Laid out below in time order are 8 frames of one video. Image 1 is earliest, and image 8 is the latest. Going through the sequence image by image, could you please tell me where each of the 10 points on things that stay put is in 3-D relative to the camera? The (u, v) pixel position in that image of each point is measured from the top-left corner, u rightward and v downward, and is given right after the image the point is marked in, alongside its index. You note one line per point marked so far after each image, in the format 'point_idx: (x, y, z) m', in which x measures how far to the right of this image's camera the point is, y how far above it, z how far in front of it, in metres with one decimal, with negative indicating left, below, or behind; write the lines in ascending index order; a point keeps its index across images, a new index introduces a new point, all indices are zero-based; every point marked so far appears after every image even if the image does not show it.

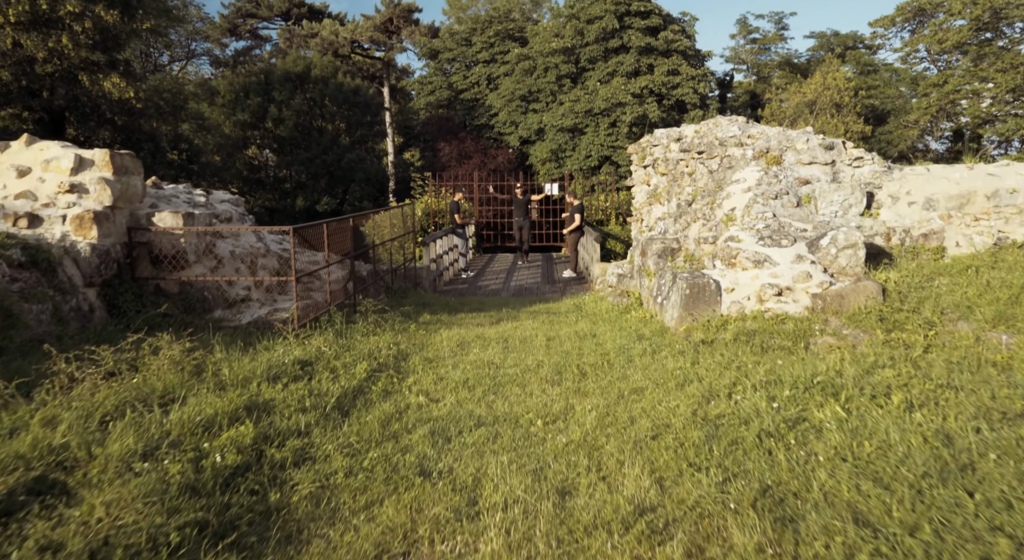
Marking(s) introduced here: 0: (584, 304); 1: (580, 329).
0: (+1.0, -0.4, +9.7) m
1: (+0.7, -0.5, +7.6) m
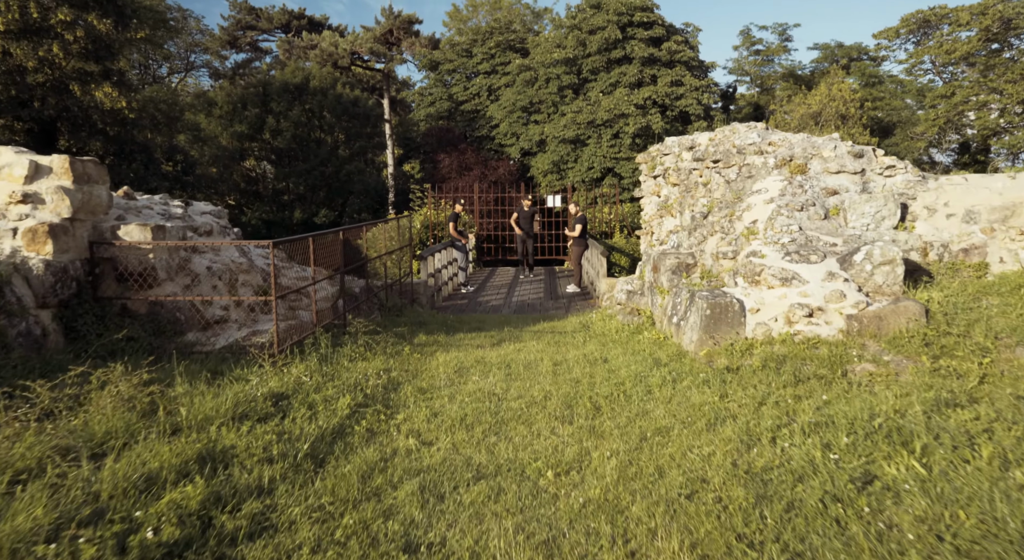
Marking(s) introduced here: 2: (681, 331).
0: (+1.0, -0.6, +9.1) m
1: (+0.7, -0.7, +7.0) m
2: (+1.6, -0.5, +6.8) m
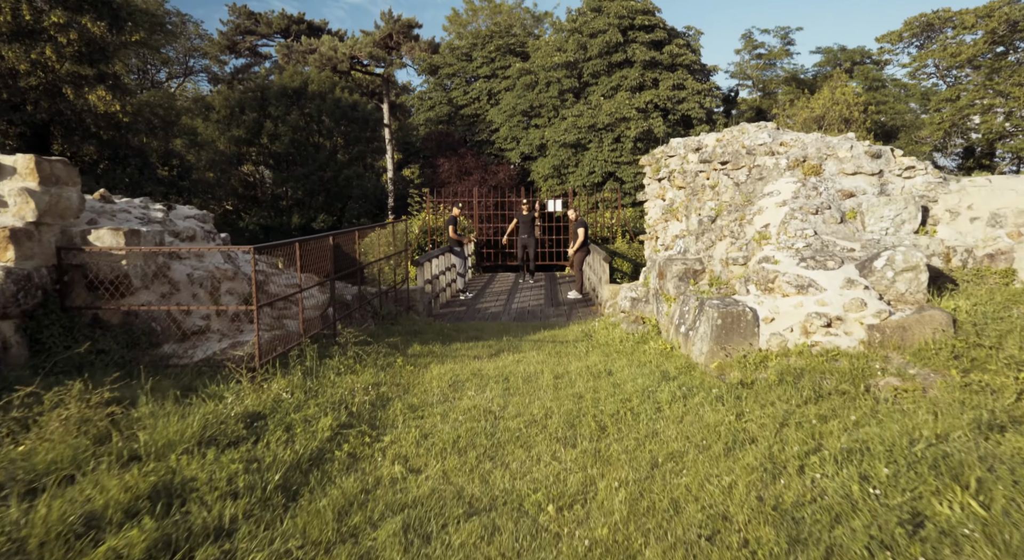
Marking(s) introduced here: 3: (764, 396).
0: (+1.0, -0.7, +8.7) m
1: (+0.7, -0.8, +6.6) m
2: (+1.6, -0.5, +6.4) m
3: (+1.7, -0.8, +4.9) m
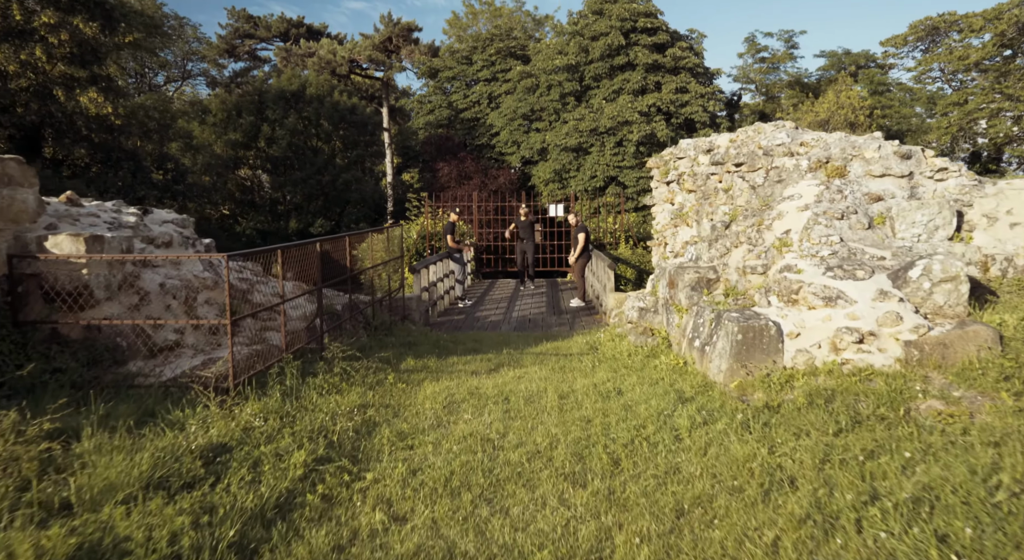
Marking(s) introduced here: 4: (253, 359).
0: (+1.0, -0.8, +8.2) m
1: (+0.7, -0.8, +6.1) m
2: (+1.6, -0.6, +5.9) m
3: (+1.7, -0.9, +4.4) m
4: (-1.9, -0.6, +5.4) m
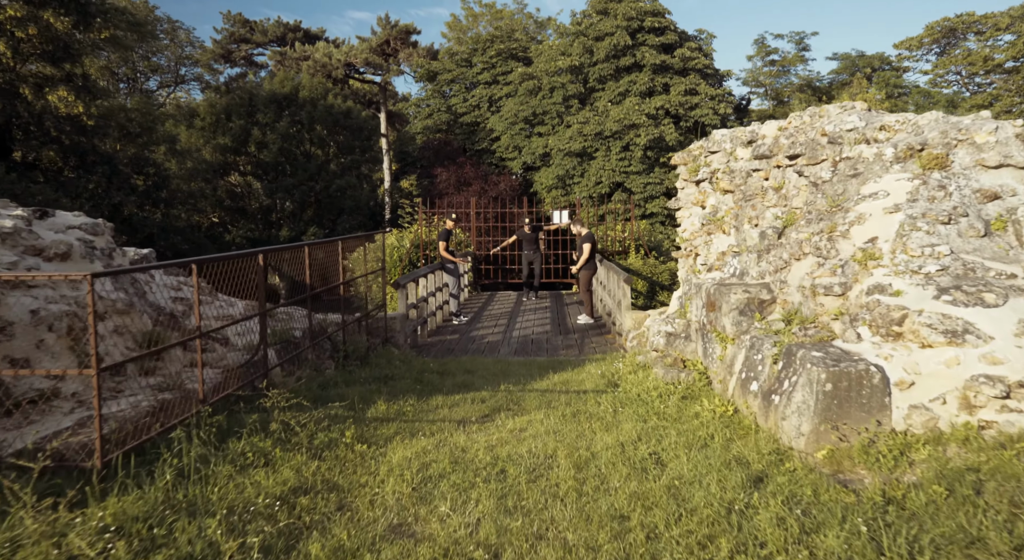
0: (+1.0, -0.9, +6.7) m
1: (+0.7, -1.0, +4.6) m
2: (+1.6, -0.8, +4.3) m
3: (+1.7, -1.0, +2.9) m
4: (-1.9, -0.7, +3.8) m
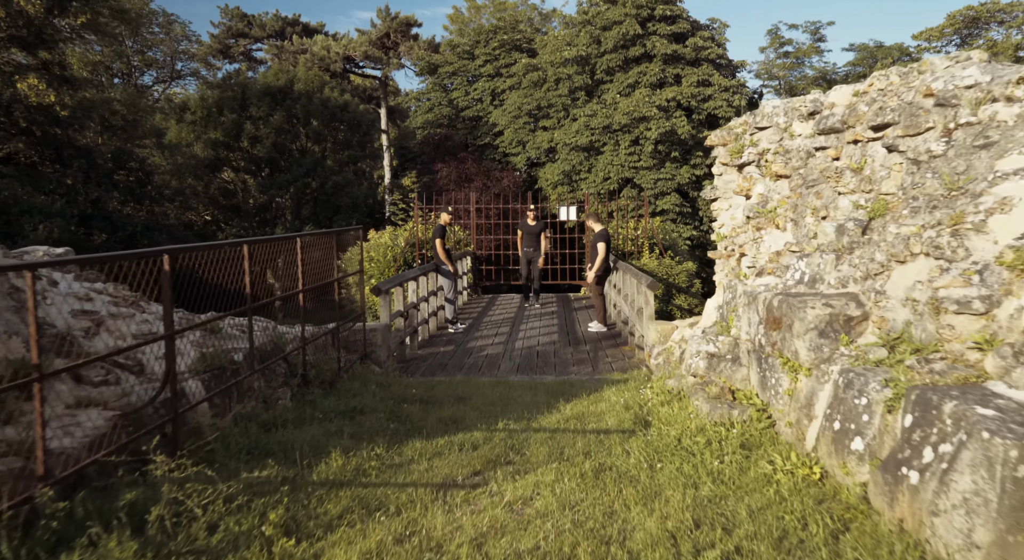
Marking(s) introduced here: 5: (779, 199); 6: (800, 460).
0: (+1.0, -1.0, +5.2) m
1: (+0.7, -1.1, +3.1) m
2: (+1.6, -0.8, +2.9) m
3: (+1.7, -1.0, +1.4) m
4: (-1.9, -0.8, +2.4) m
5: (+2.2, +0.7, +6.0) m
6: (+1.5, -0.9, +3.8) m
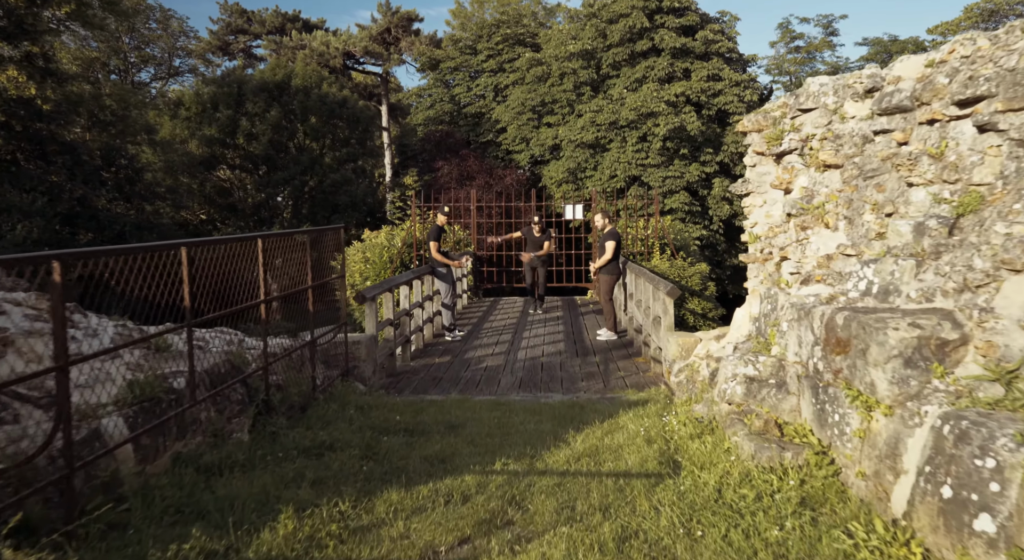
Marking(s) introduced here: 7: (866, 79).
0: (+1.0, -1.1, +4.3) m
1: (+0.7, -1.1, +2.2) m
2: (+1.5, -0.9, +1.9) m
3: (+1.7, -1.1, +0.5) m
4: (-1.9, -0.9, +1.5) m
5: (+2.2, +0.6, +5.1) m
6: (+1.5, -1.0, +2.9) m
7: (+2.4, +1.4, +5.0) m
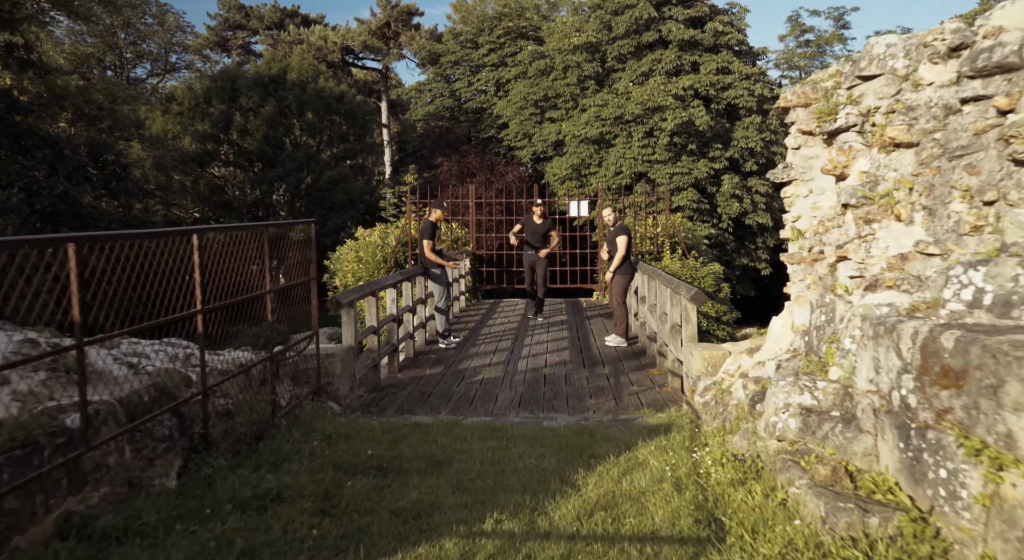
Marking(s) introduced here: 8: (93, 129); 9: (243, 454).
0: (+1.0, -1.1, +3.3) m
1: (+0.7, -1.2, +1.2) m
2: (+1.5, -0.9, +0.9) m
3: (+1.6, -1.1, -0.5) m
4: (-2.0, -0.9, +0.5) m
5: (+2.2, +0.6, +4.1) m
6: (+1.5, -1.0, +1.9) m
7: (+2.4, +1.3, +4.0) m
8: (-11.2, +4.0, +19.3) m
9: (-1.6, -1.0, +4.3) m
